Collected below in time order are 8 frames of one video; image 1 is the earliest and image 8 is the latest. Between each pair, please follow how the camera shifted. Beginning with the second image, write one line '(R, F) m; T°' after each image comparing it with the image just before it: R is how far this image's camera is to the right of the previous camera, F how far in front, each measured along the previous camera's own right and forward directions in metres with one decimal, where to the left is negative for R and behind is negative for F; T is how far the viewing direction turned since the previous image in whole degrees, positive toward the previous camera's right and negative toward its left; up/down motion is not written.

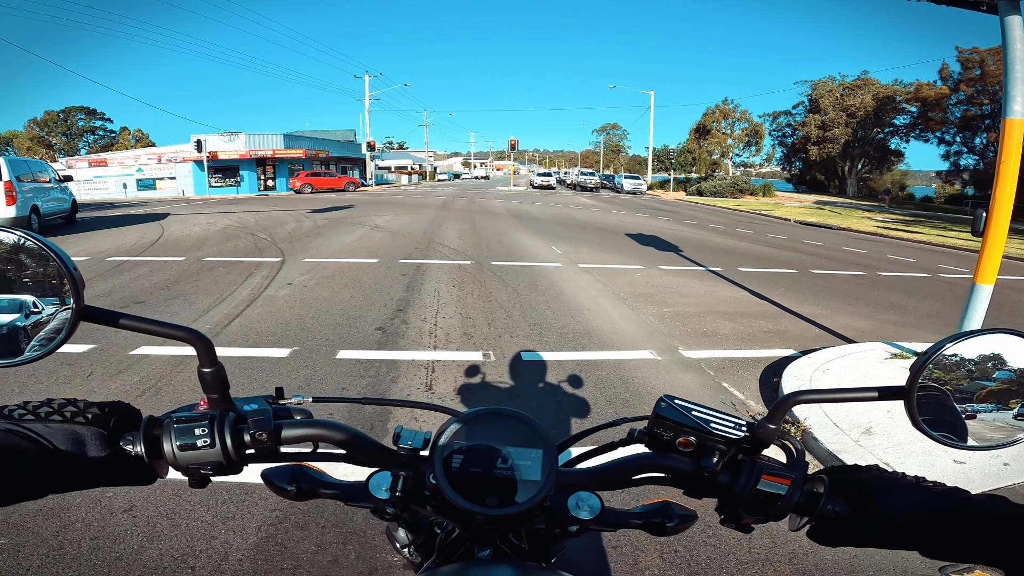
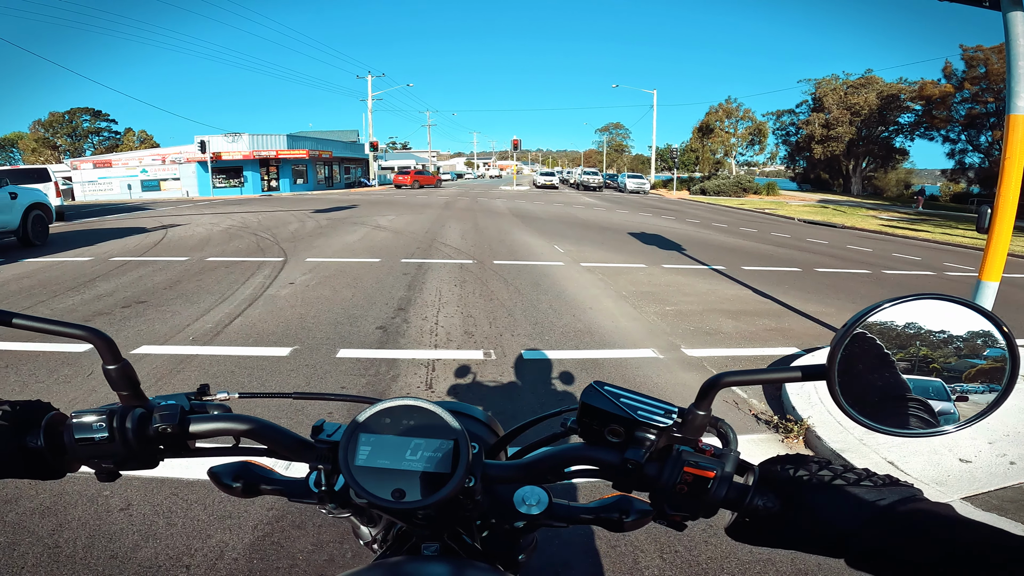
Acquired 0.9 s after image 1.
(0.0, 0.0) m; 0°
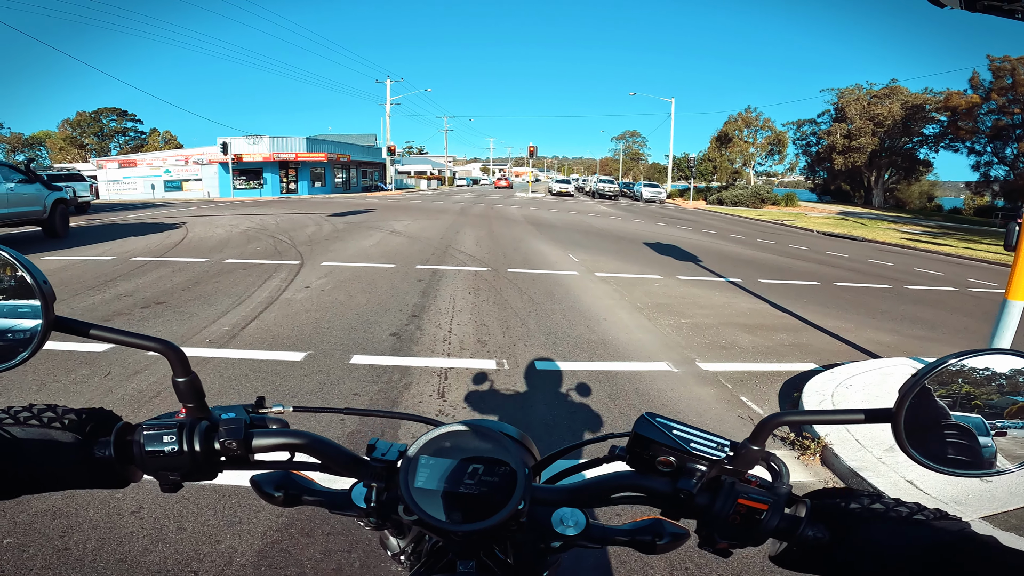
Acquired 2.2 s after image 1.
(0.0, 0.0) m; -1°
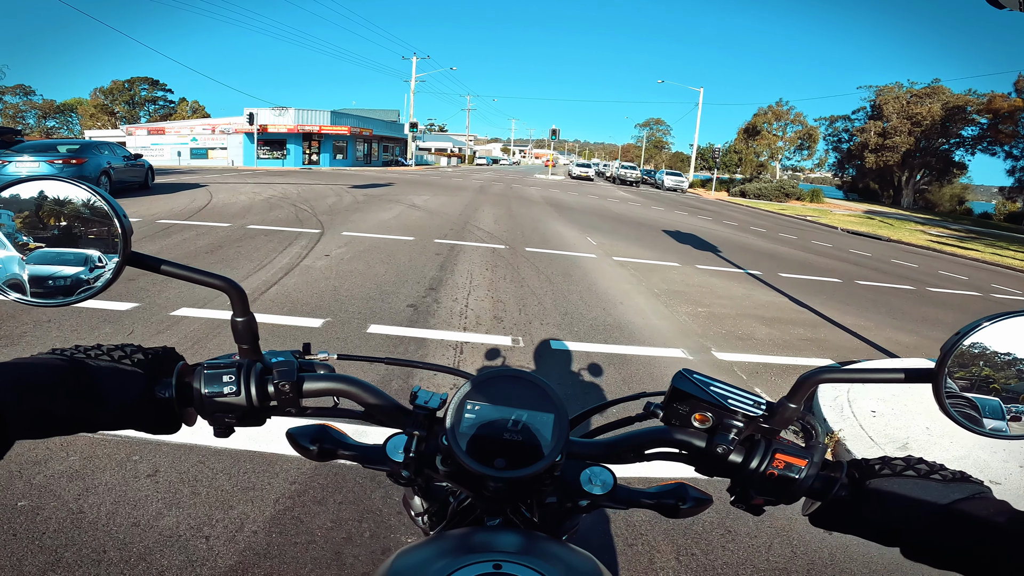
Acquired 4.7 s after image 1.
(0.0, 0.0) m; -1°
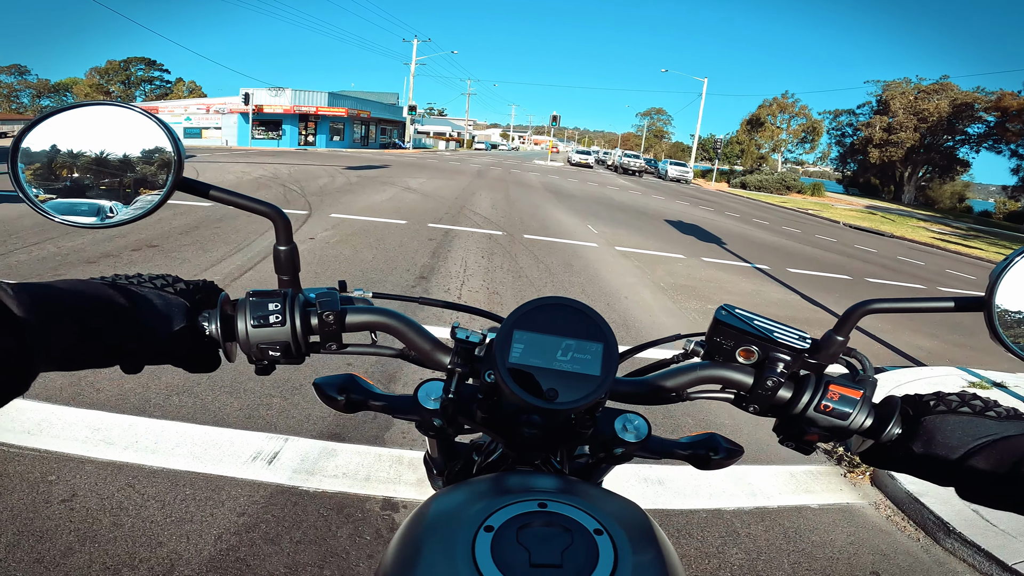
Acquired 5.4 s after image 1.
(0.0, +0.4) m; 0°
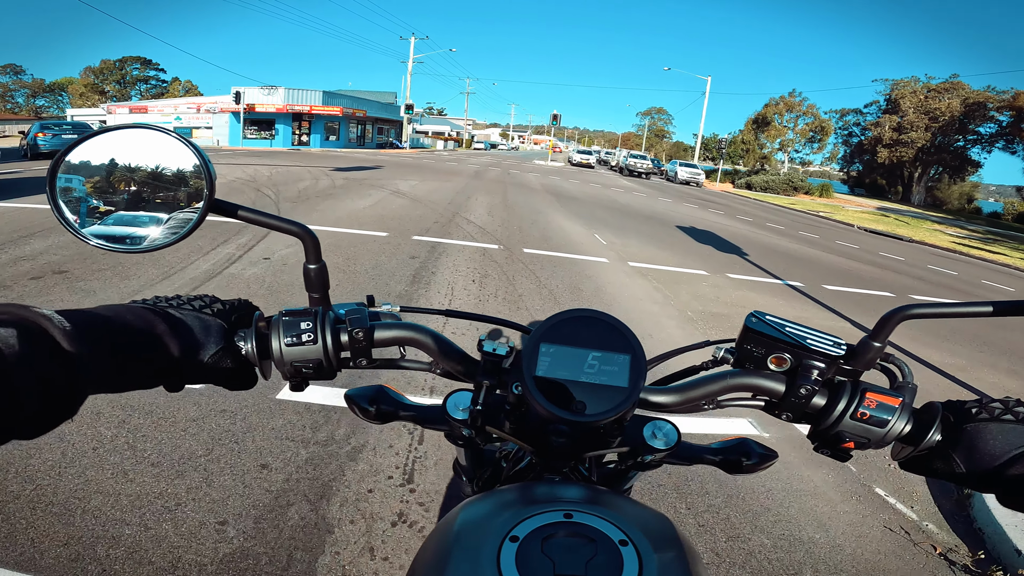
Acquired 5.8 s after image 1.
(0.0, +1.1) m; 0°
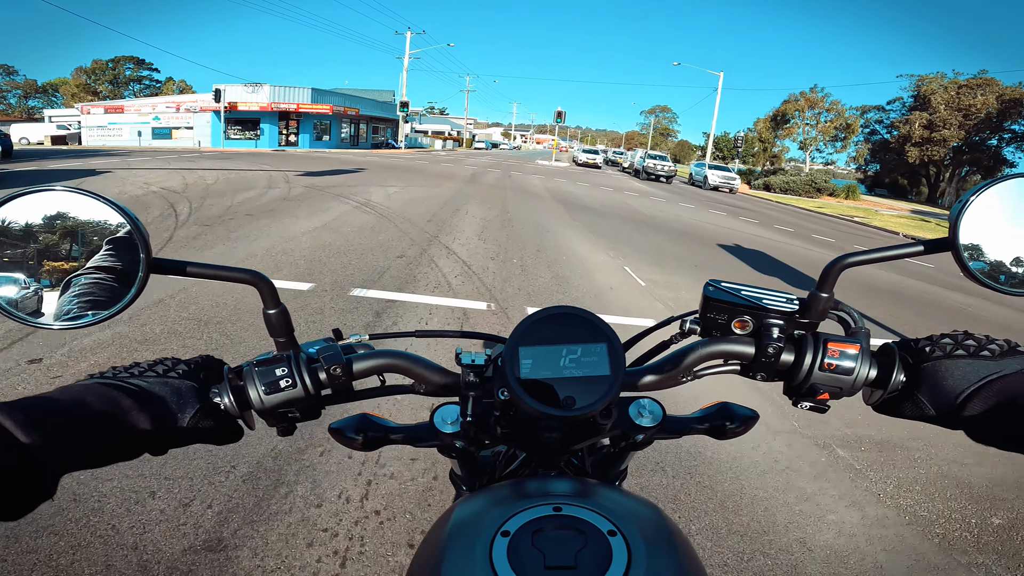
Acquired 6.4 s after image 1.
(0.0, +2.6) m; 0°
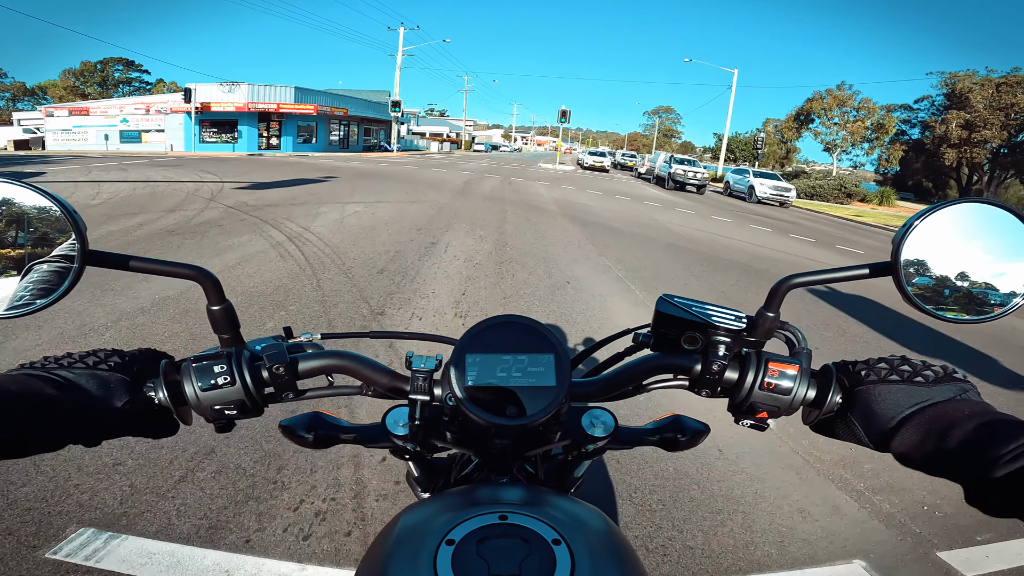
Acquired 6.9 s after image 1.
(0.0, +3.1) m; 0°
